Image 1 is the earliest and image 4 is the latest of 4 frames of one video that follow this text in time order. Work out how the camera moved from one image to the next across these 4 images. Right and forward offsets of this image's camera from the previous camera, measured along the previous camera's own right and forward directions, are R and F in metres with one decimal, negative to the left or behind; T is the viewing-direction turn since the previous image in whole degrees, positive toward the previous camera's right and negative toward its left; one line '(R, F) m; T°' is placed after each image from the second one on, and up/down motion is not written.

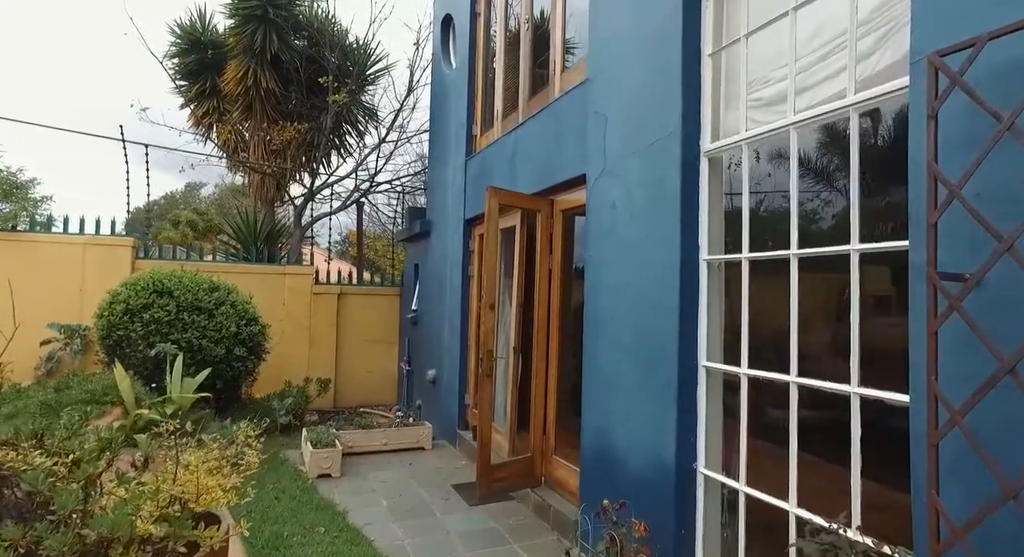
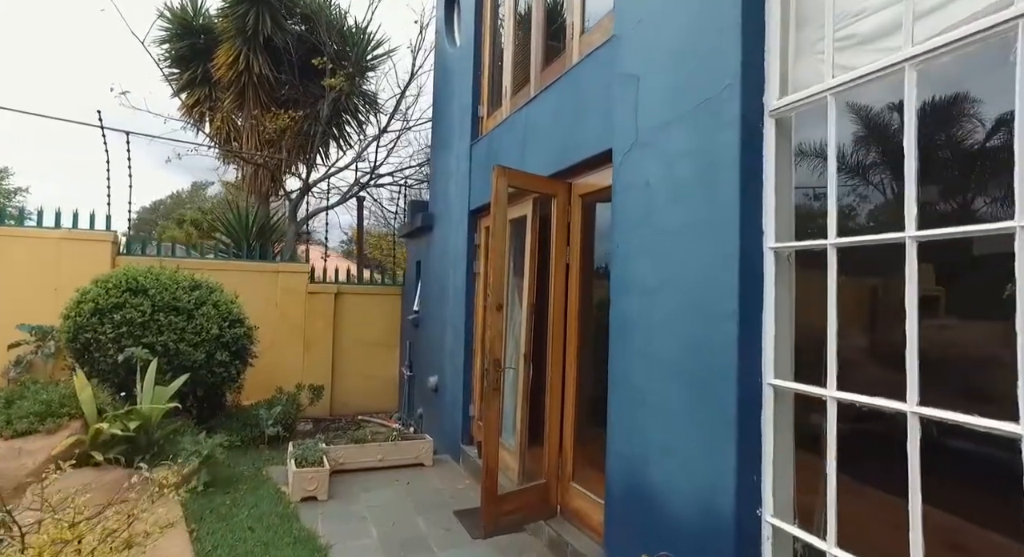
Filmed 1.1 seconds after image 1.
(0.0, +0.6) m; -1°
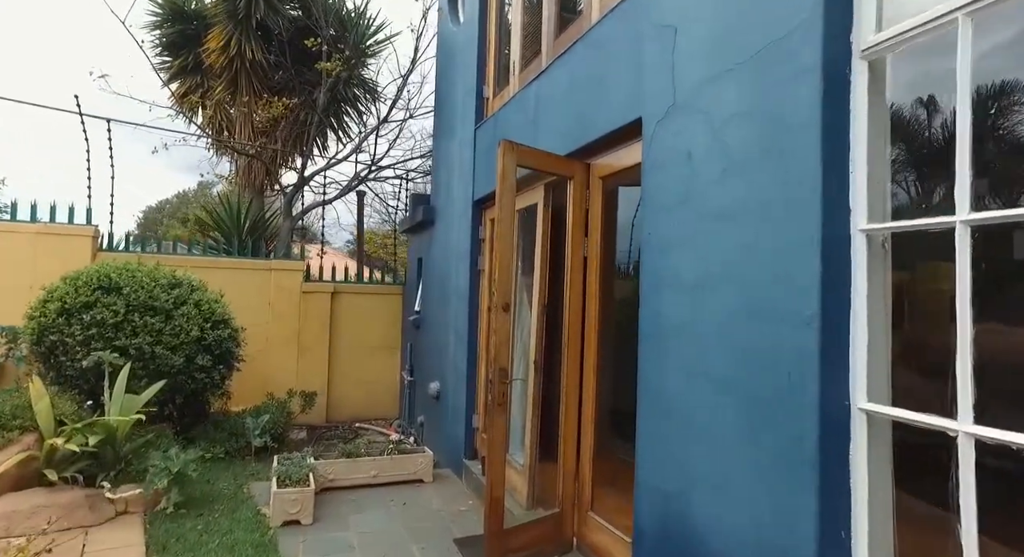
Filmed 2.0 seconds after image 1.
(0.0, +0.5) m; -1°
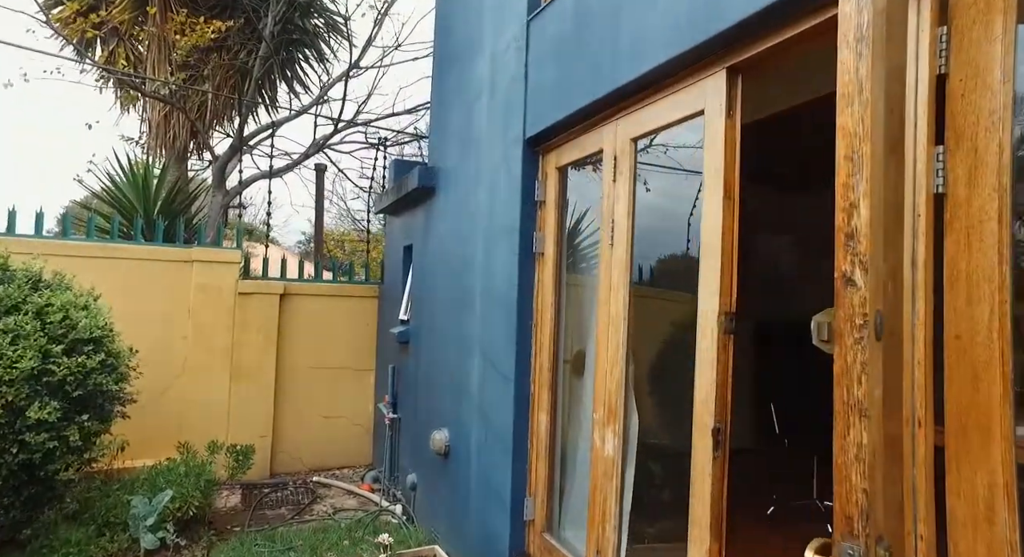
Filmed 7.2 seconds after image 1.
(-0.6, +1.9) m; +4°
